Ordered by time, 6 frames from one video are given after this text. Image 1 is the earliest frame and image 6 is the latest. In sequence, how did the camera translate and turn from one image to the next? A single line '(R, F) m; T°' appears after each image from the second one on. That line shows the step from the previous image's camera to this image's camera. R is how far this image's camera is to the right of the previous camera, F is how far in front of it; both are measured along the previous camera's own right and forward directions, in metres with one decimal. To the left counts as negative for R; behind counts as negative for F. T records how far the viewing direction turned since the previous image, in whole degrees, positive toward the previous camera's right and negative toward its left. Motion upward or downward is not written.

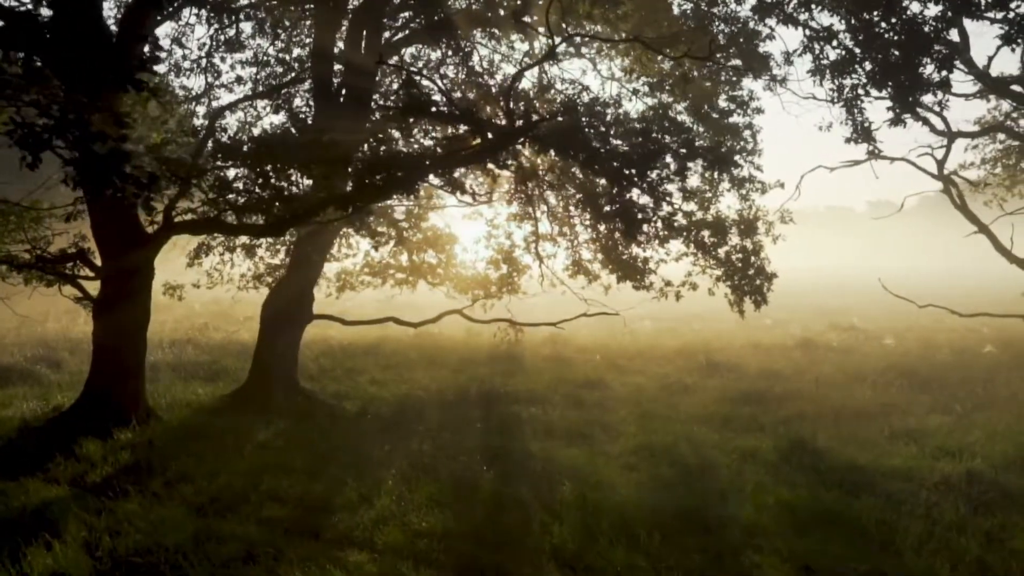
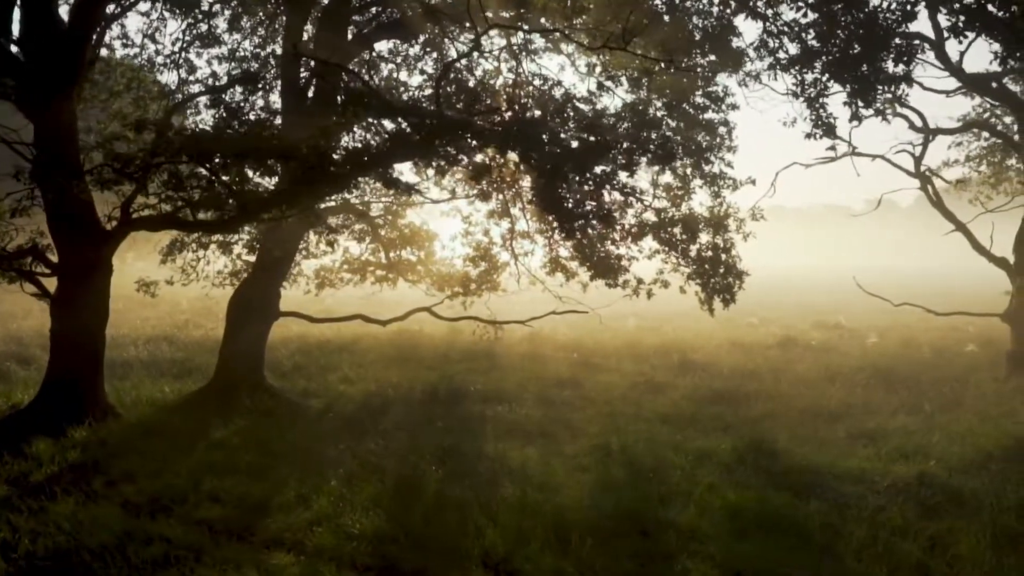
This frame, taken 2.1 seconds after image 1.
(+0.7, +0.2) m; 0°
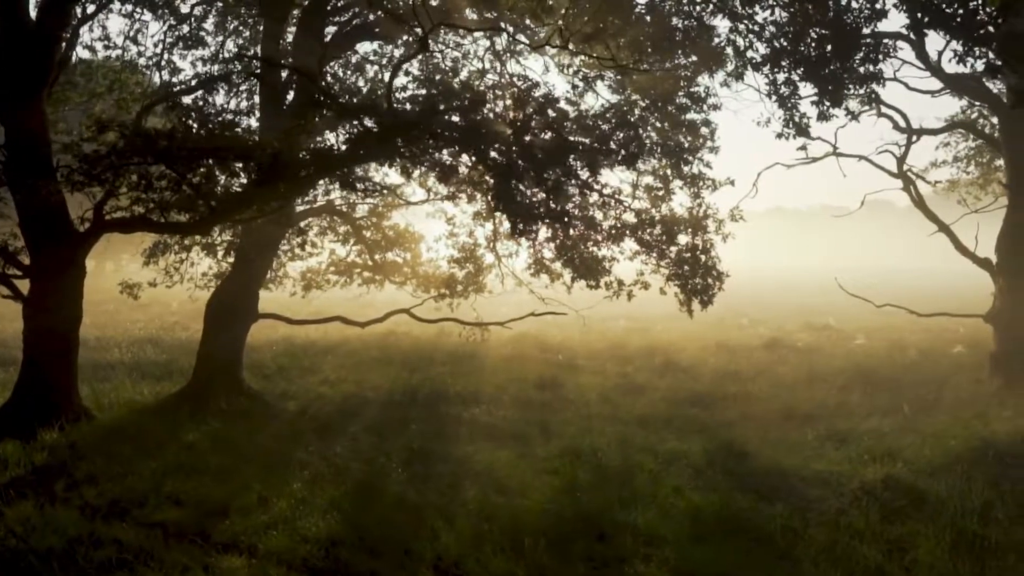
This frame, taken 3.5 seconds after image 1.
(+0.4, +0.1) m; 0°
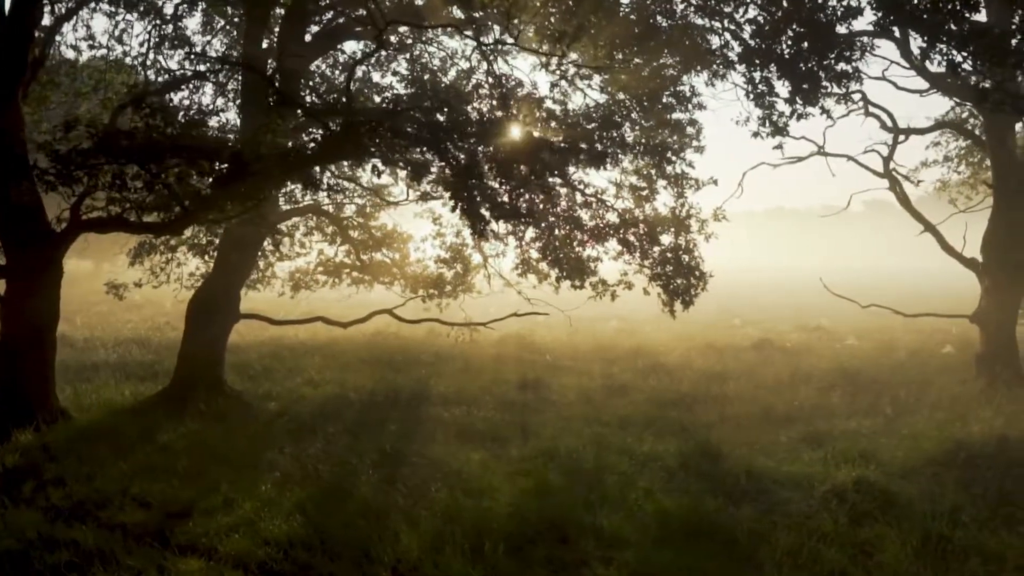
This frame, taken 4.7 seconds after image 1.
(+0.4, +0.1) m; 0°
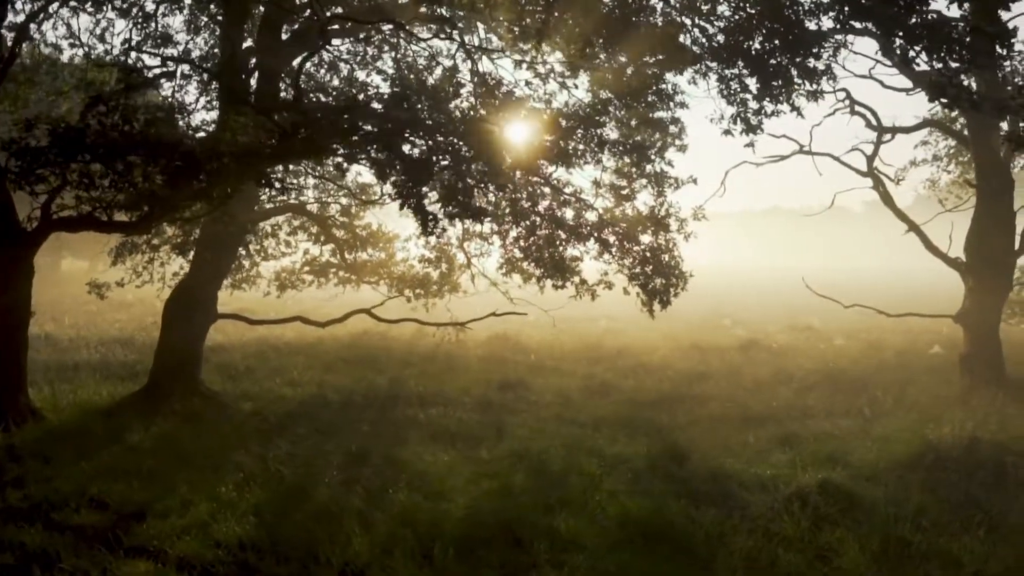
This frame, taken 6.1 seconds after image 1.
(+0.4, +0.1) m; 0°
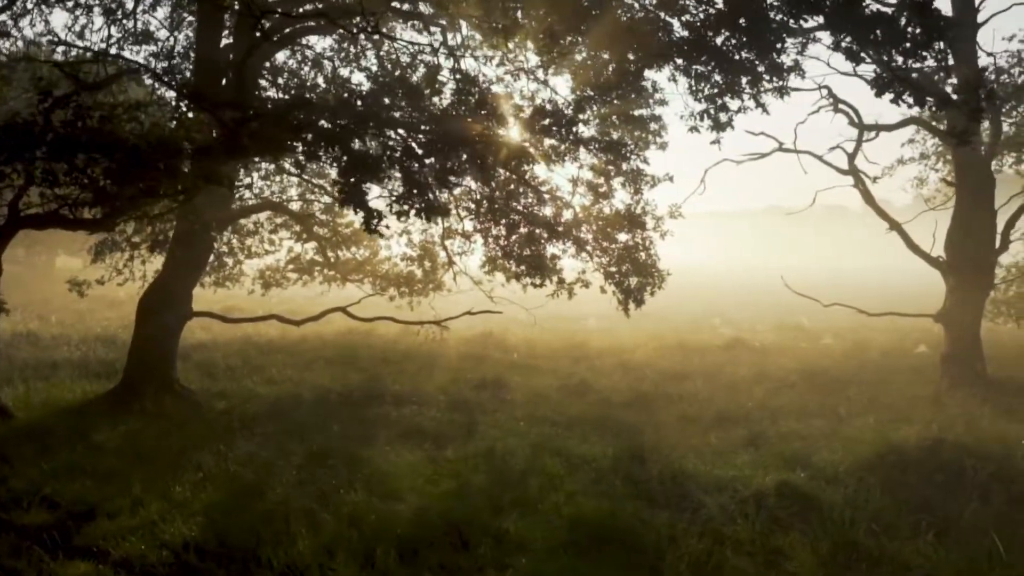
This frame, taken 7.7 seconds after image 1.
(+0.5, +0.1) m; 0°
